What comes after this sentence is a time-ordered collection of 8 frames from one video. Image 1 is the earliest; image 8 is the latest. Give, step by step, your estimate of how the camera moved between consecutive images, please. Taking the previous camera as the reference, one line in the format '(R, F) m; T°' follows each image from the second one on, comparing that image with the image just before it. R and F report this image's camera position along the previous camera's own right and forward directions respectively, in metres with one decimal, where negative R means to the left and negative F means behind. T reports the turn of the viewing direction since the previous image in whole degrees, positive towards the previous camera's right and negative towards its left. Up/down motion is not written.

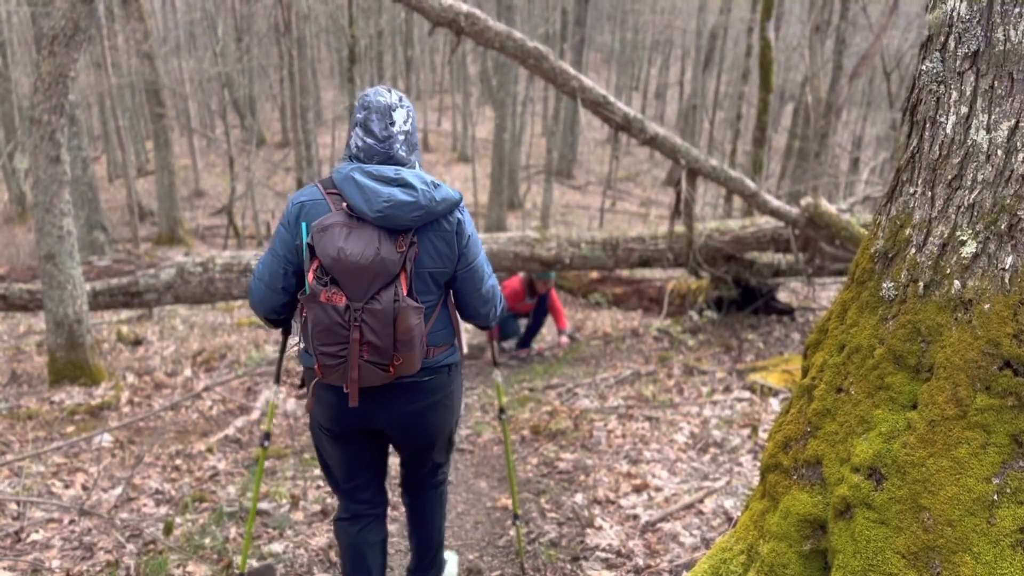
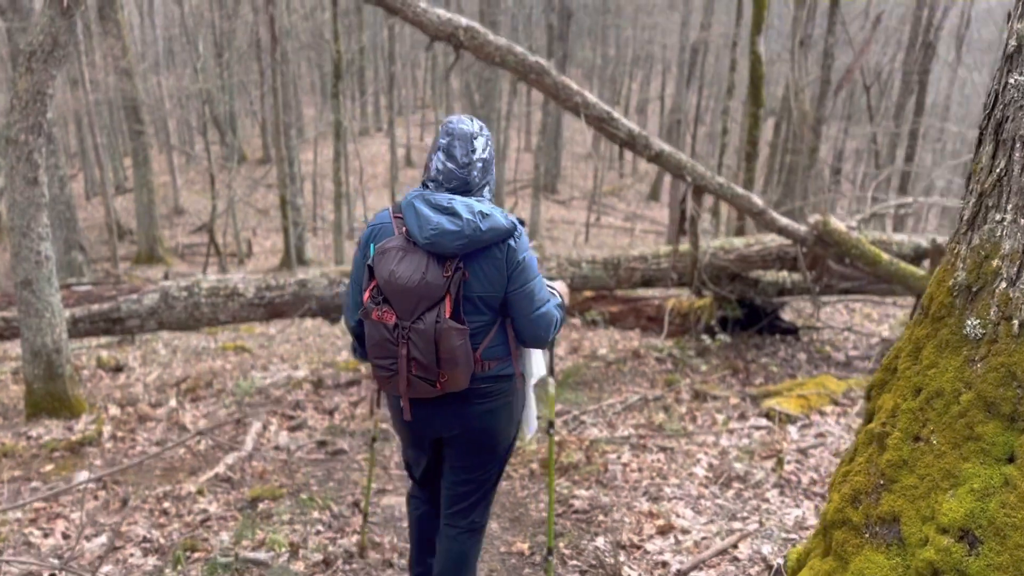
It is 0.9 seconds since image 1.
(-0.1, +0.3) m; +1°
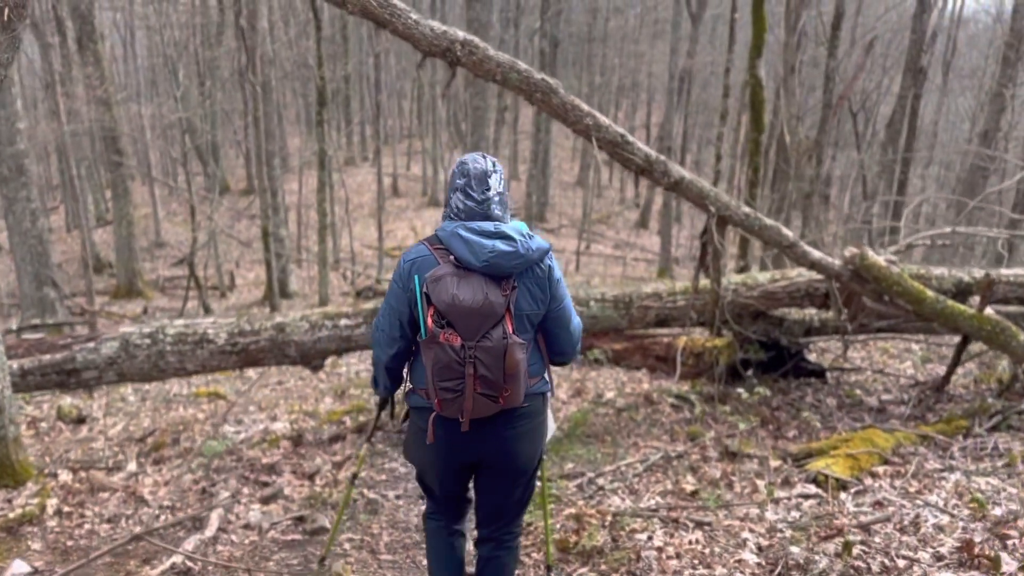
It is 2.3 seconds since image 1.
(-0.1, +0.7) m; +1°
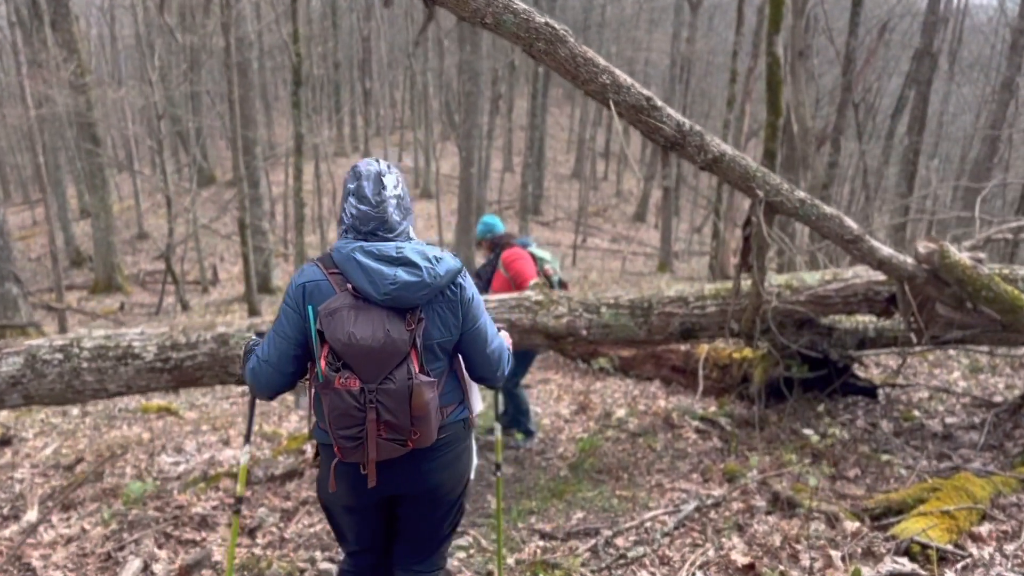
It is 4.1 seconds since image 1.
(0.0, +1.2) m; 0°
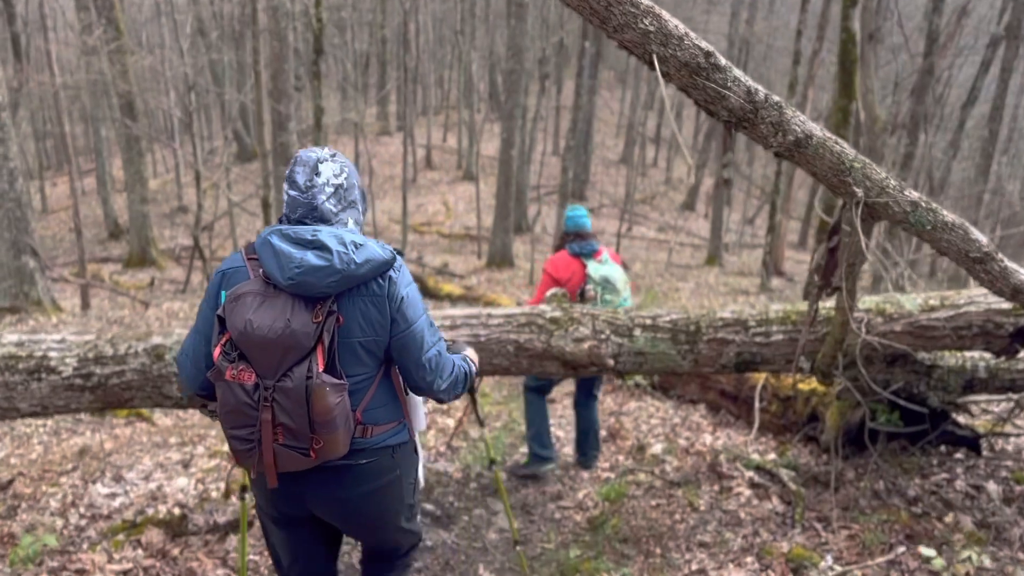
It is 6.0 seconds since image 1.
(+0.2, +1.2) m; -3°
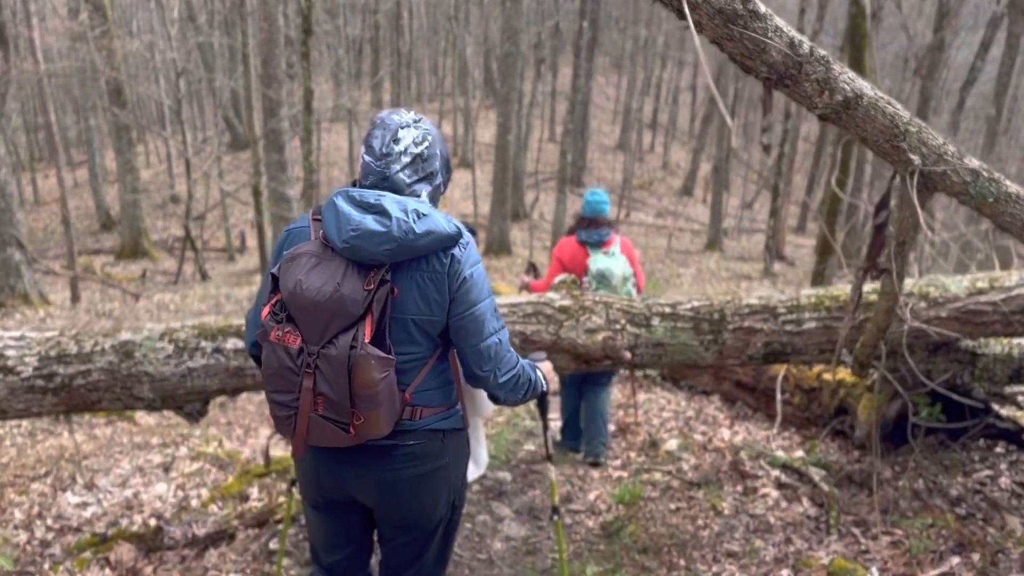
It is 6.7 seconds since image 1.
(0.0, +0.4) m; 0°
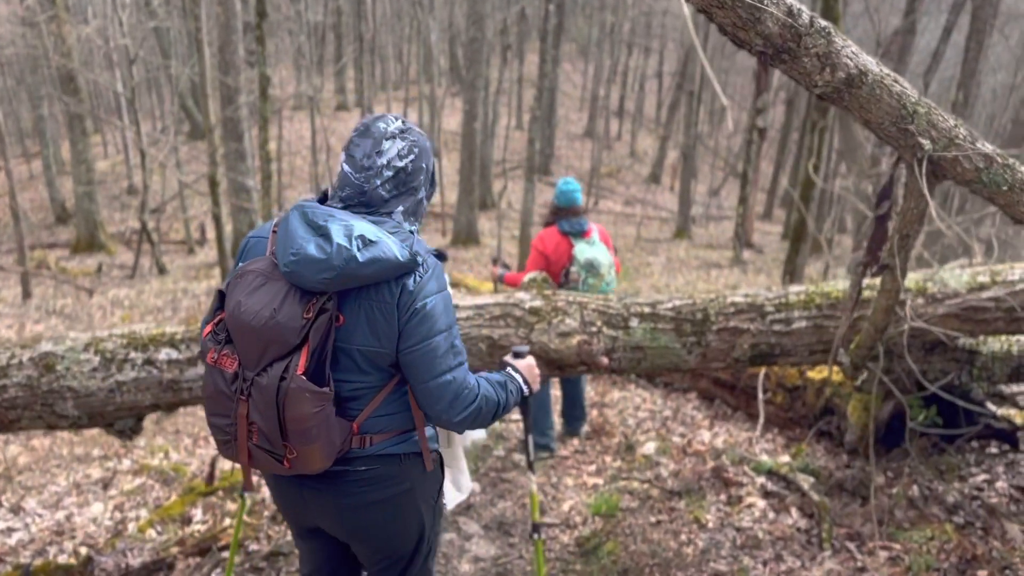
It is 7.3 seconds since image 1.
(0.0, +0.3) m; +2°
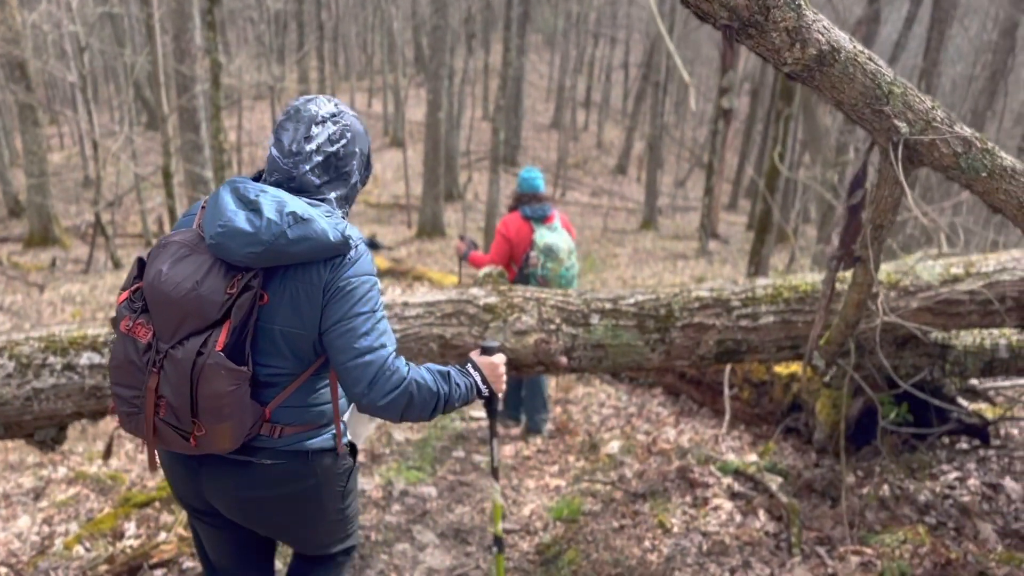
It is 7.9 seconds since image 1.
(+0.1, +0.2) m; +2°
